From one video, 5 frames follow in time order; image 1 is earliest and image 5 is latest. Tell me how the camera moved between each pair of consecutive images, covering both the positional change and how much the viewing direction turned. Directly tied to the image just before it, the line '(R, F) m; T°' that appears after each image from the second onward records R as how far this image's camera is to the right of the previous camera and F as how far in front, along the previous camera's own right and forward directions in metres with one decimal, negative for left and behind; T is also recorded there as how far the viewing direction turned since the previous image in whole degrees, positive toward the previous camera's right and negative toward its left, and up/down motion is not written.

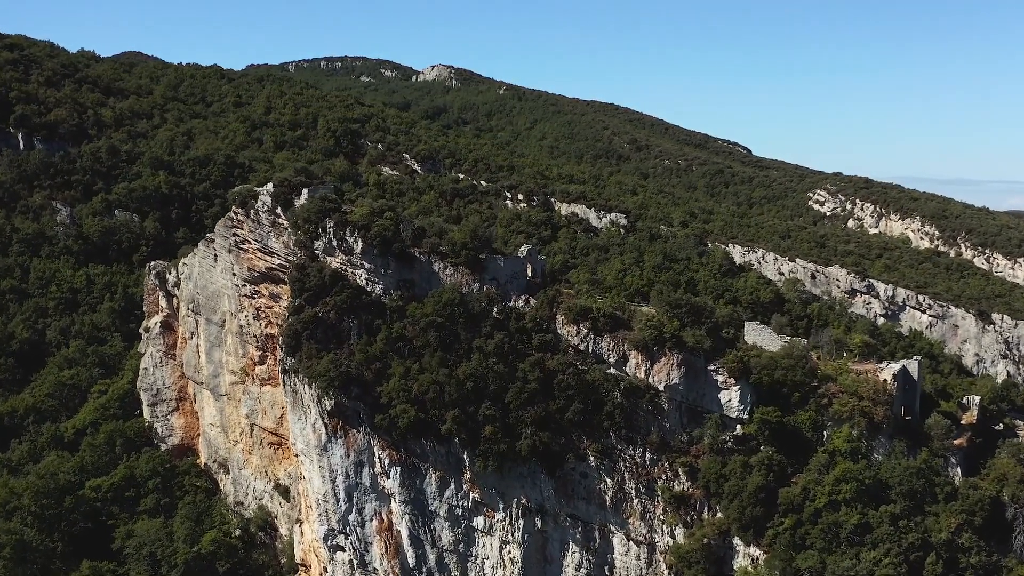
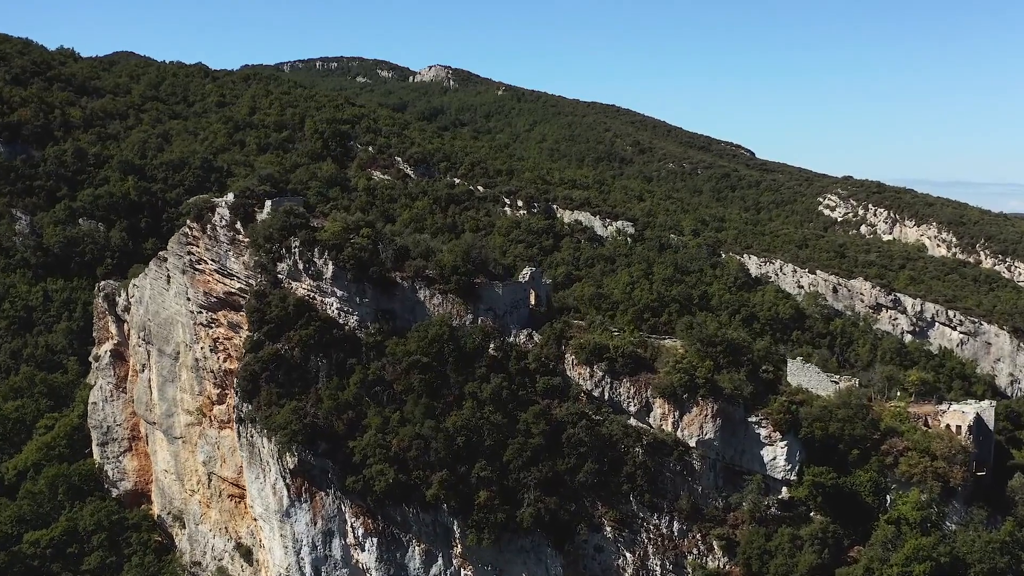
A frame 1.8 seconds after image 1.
(0.0, +4.2) m; 0°
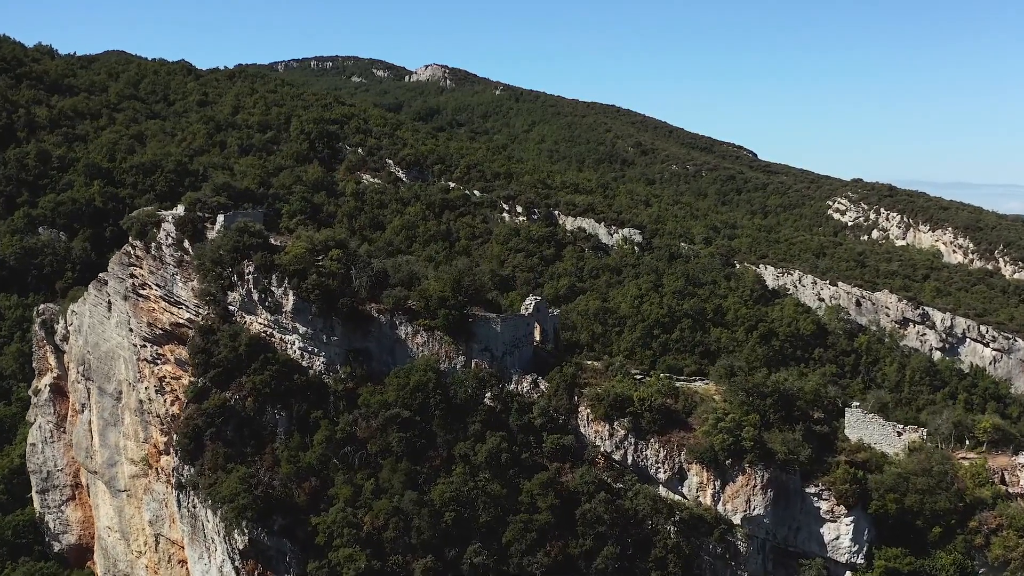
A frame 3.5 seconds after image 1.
(-0.1, +3.9) m; 0°
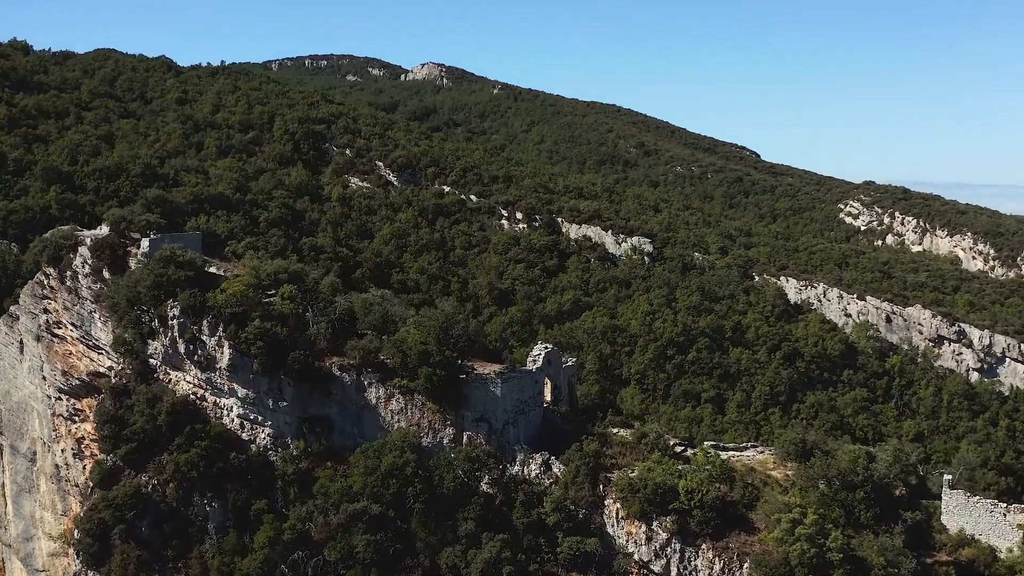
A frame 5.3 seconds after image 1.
(-0.1, +4.2) m; 0°
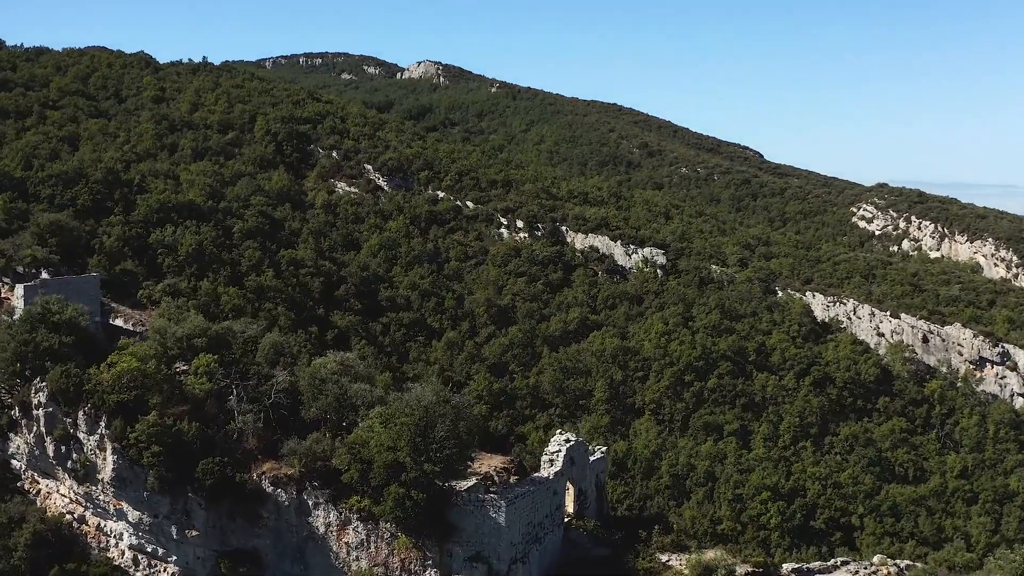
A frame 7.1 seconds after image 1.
(-0.2, +4.1) m; 0°
